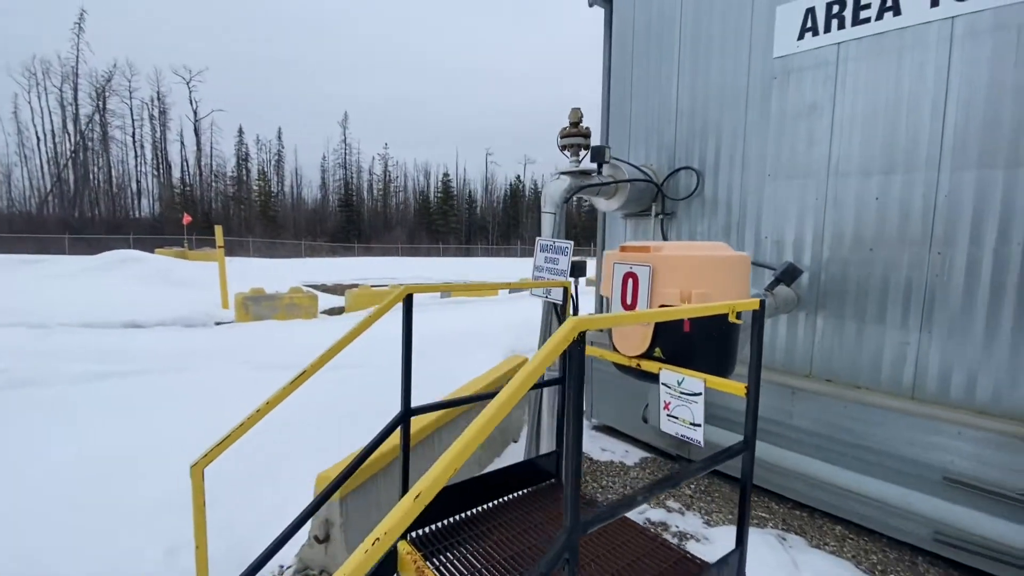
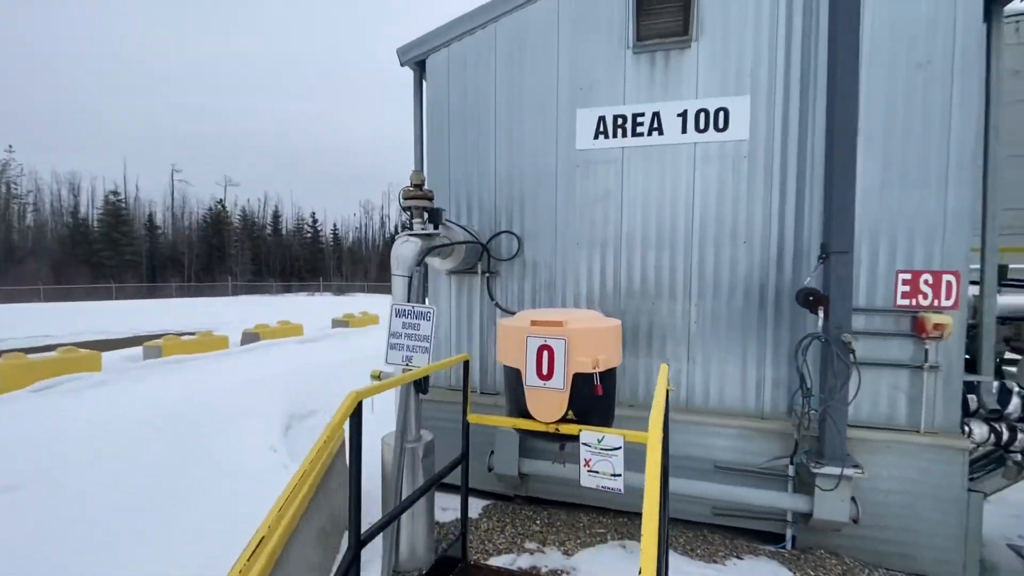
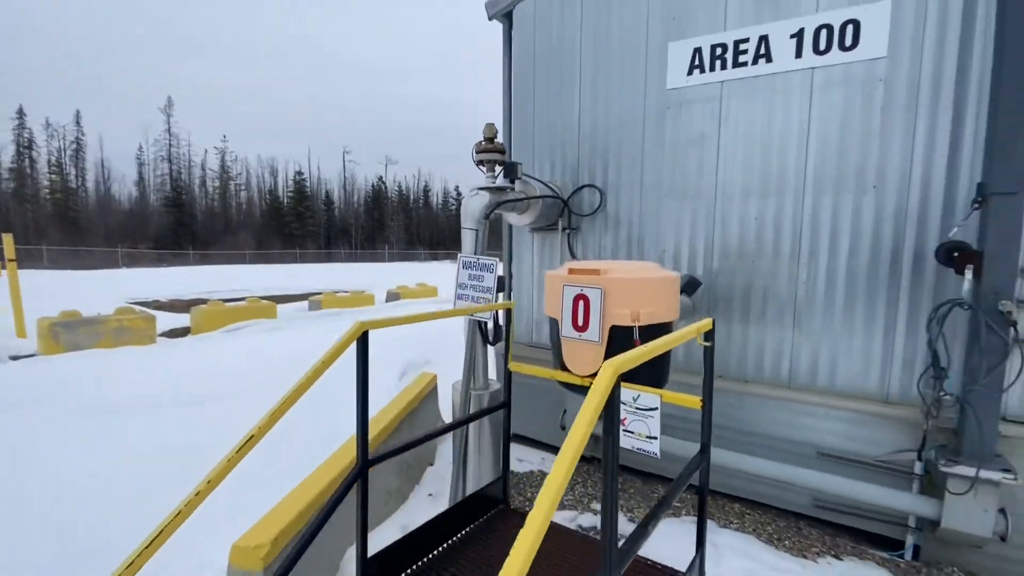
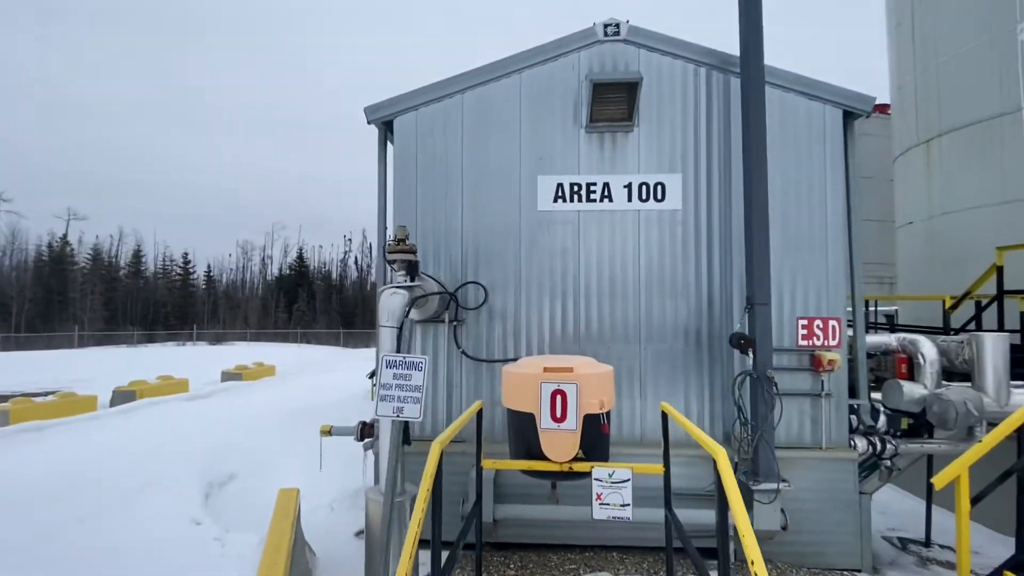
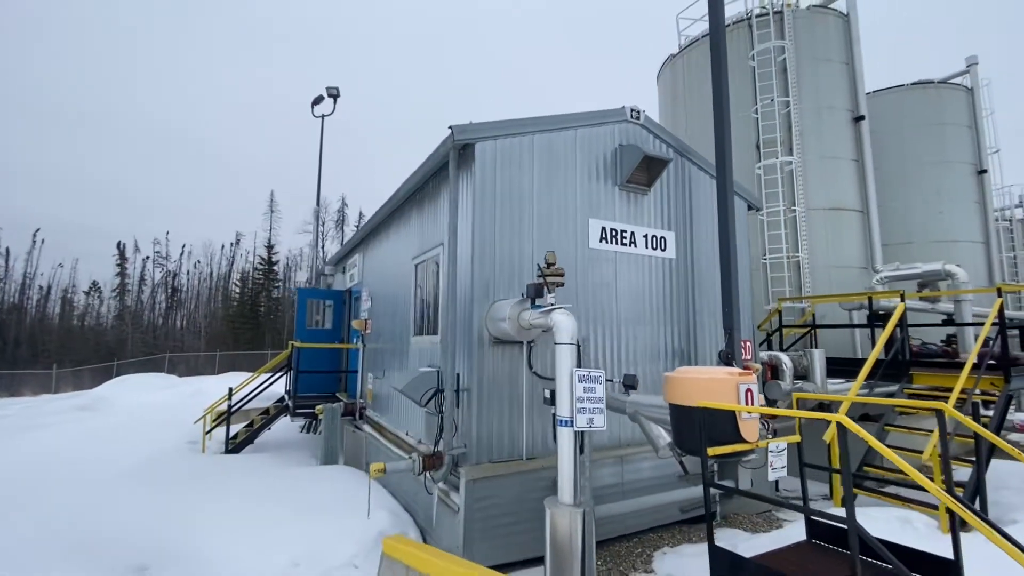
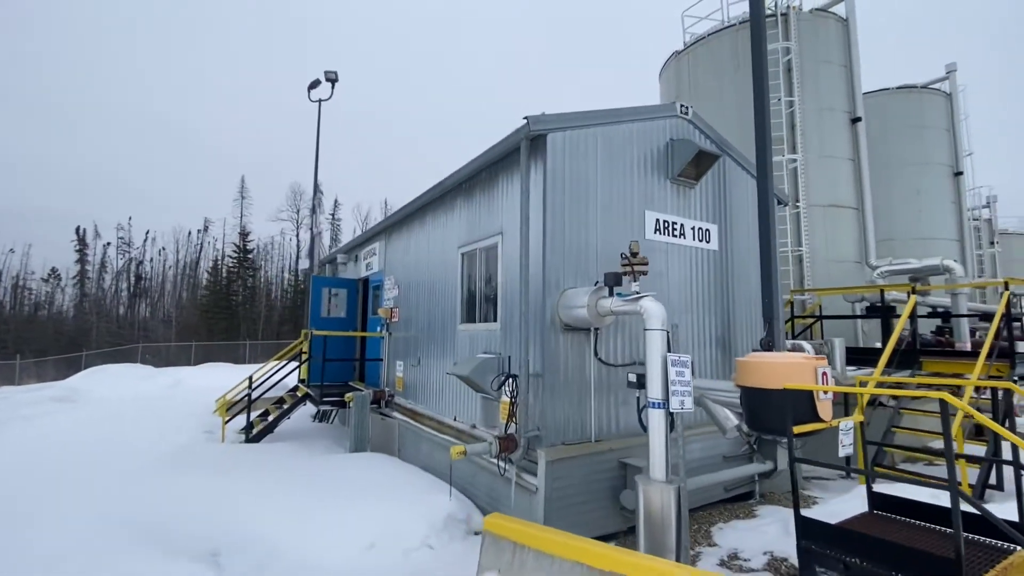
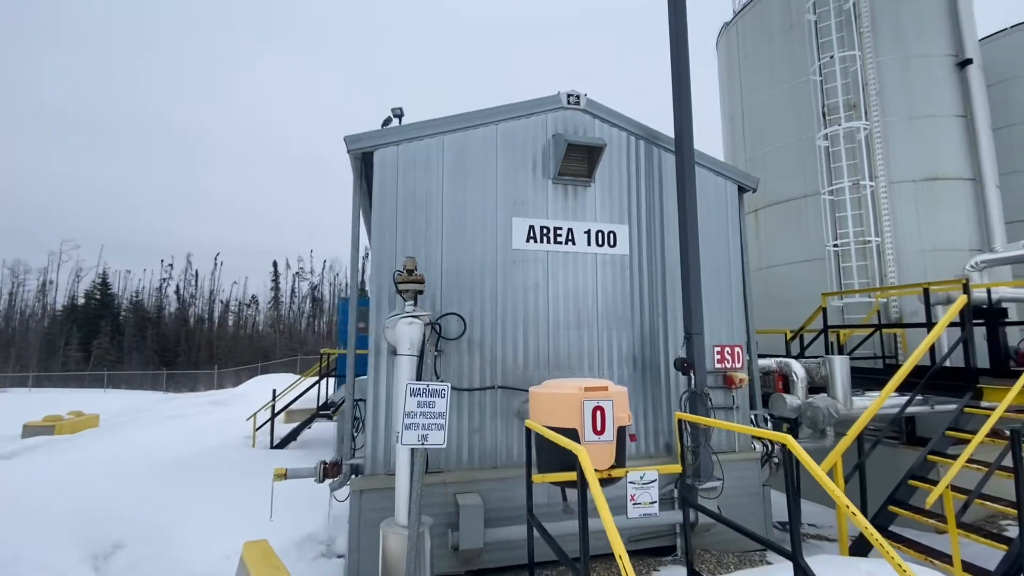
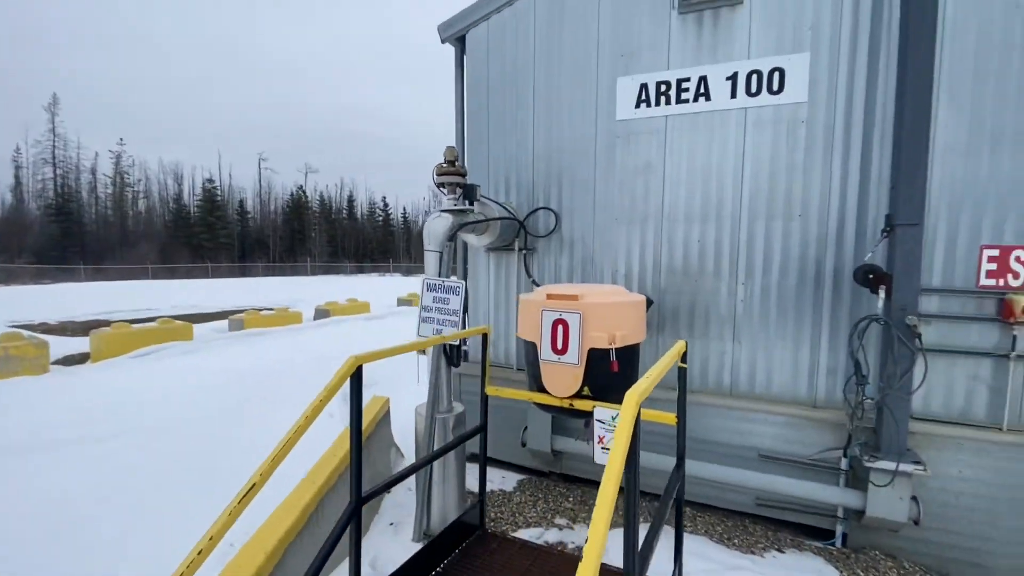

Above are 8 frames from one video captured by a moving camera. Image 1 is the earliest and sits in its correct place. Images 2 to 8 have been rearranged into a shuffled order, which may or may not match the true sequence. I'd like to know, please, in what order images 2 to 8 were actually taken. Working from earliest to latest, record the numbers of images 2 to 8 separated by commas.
3, 8, 2, 4, 7, 5, 6
